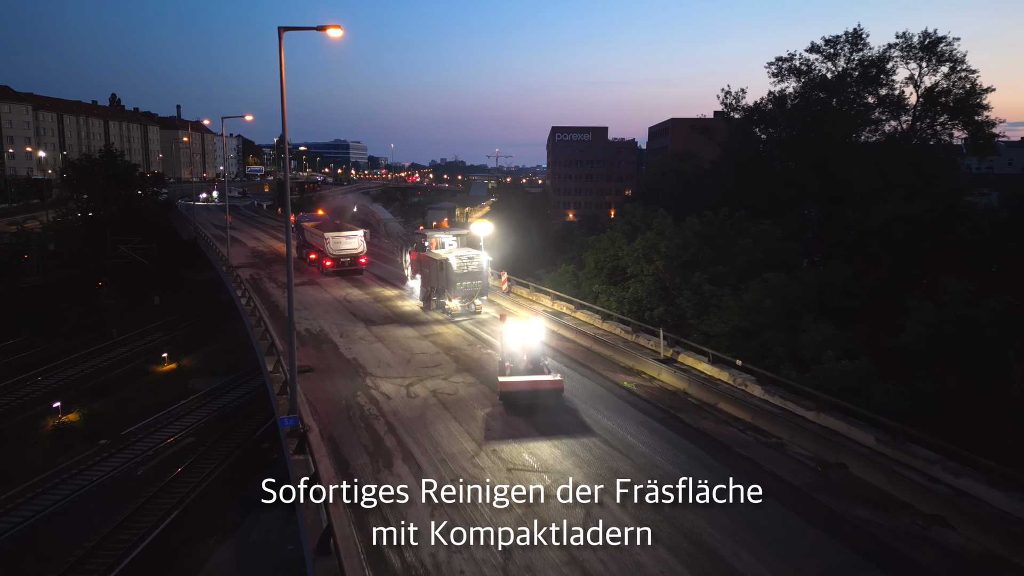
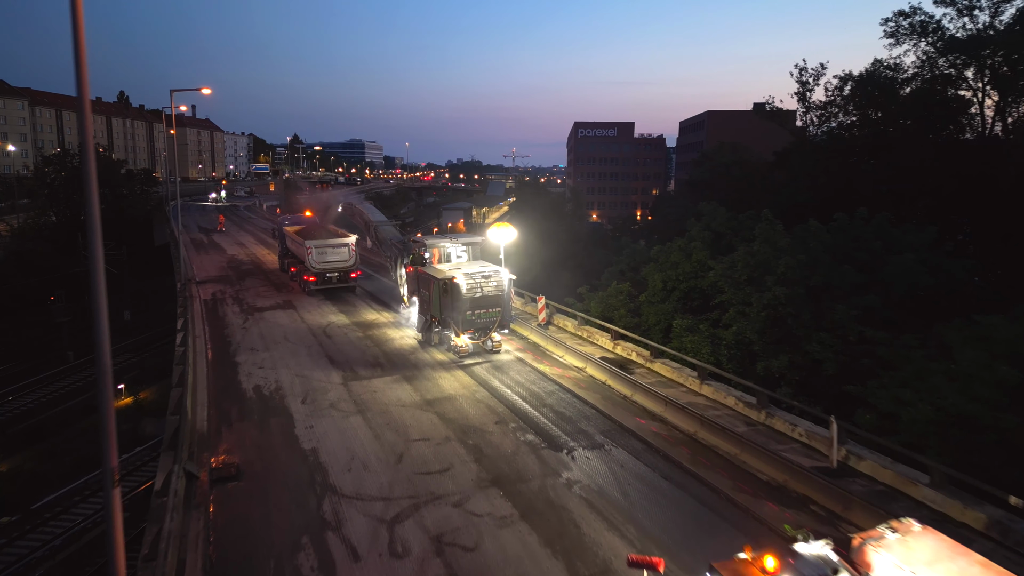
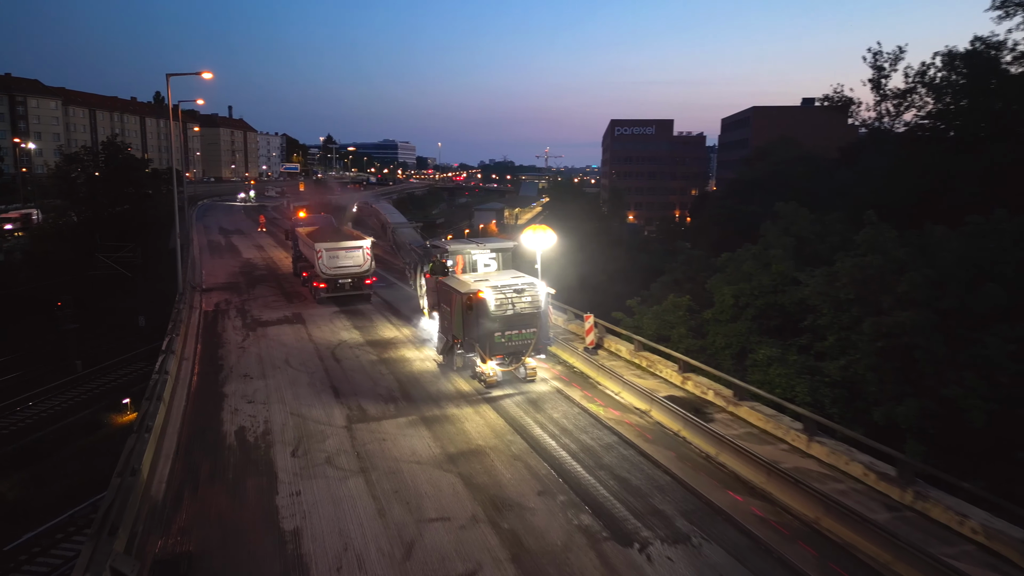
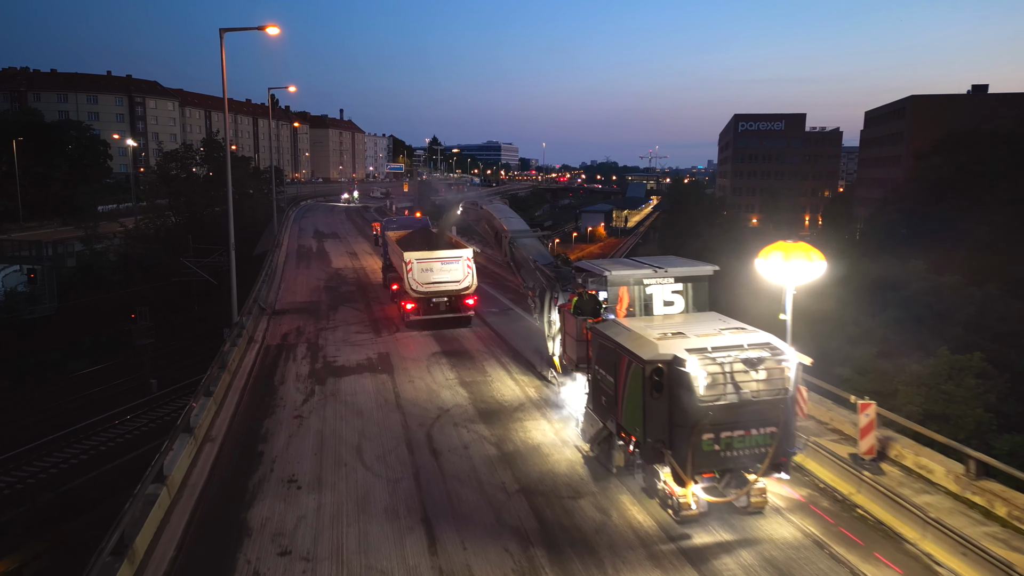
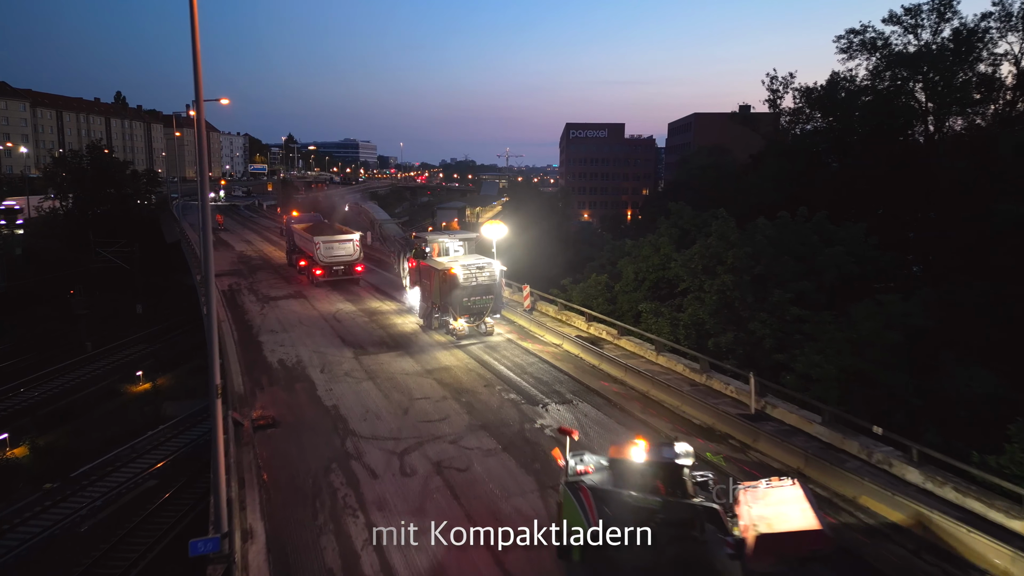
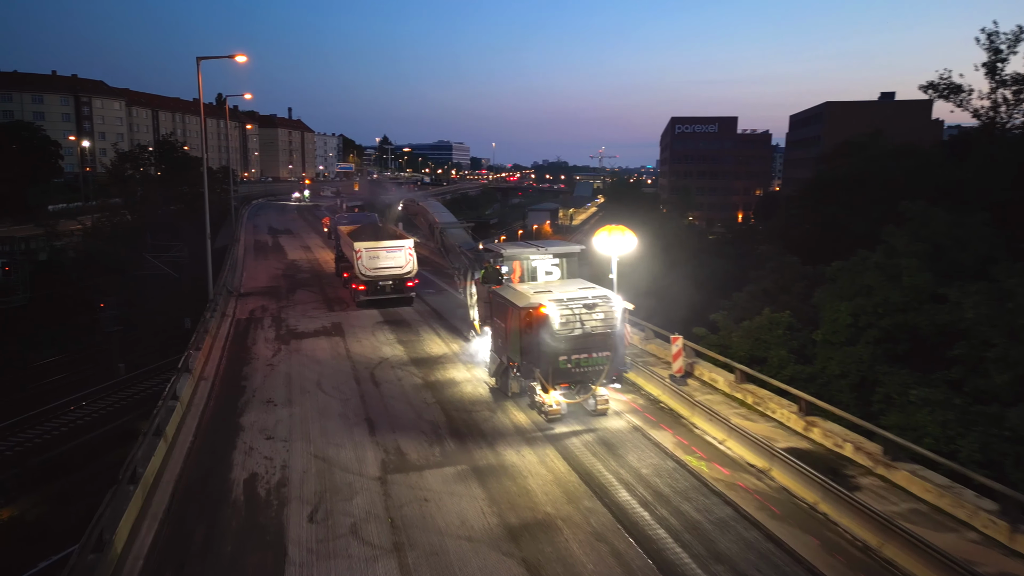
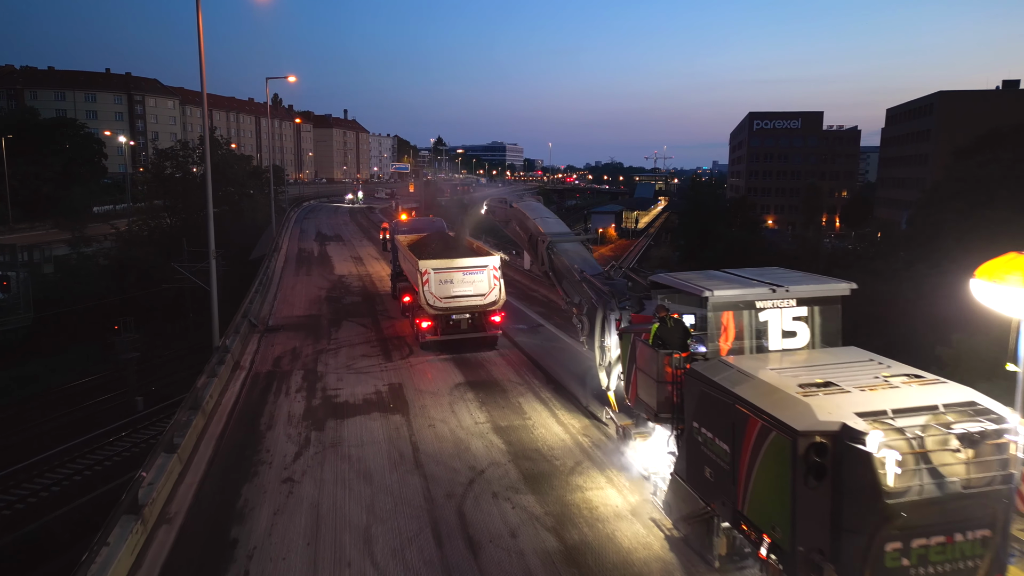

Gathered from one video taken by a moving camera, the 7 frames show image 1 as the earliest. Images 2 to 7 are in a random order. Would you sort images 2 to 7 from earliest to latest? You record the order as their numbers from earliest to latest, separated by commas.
5, 2, 3, 6, 4, 7
